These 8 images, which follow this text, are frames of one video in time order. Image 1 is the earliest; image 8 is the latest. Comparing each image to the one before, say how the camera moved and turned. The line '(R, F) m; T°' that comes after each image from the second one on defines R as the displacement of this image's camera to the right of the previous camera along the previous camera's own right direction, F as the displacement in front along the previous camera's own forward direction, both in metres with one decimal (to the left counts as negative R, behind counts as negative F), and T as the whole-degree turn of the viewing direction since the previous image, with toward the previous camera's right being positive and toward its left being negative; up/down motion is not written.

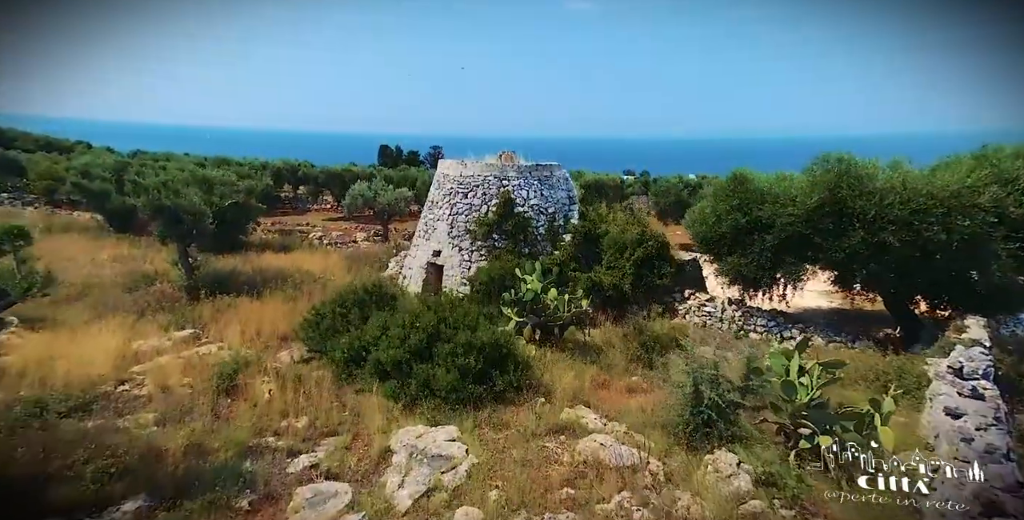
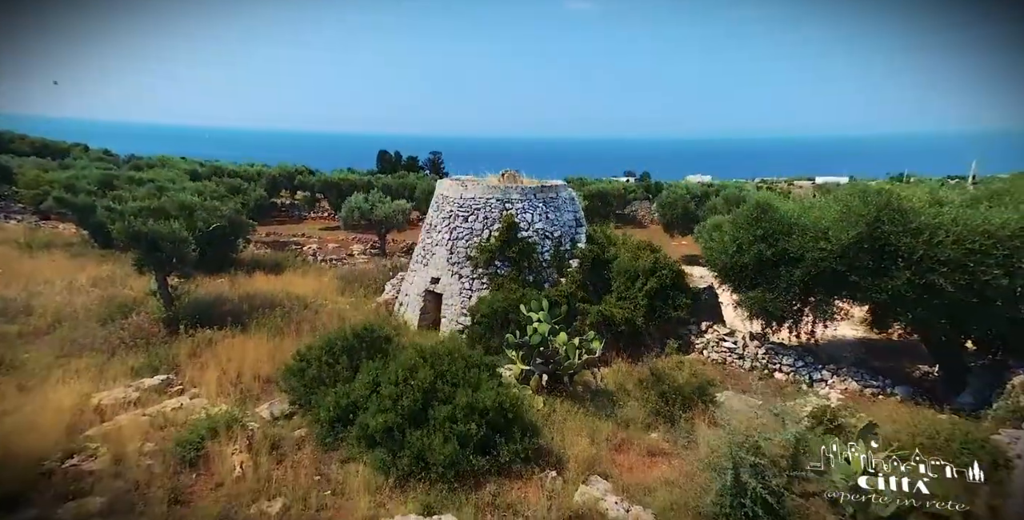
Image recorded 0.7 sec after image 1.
(-0.1, +1.1) m; 0°
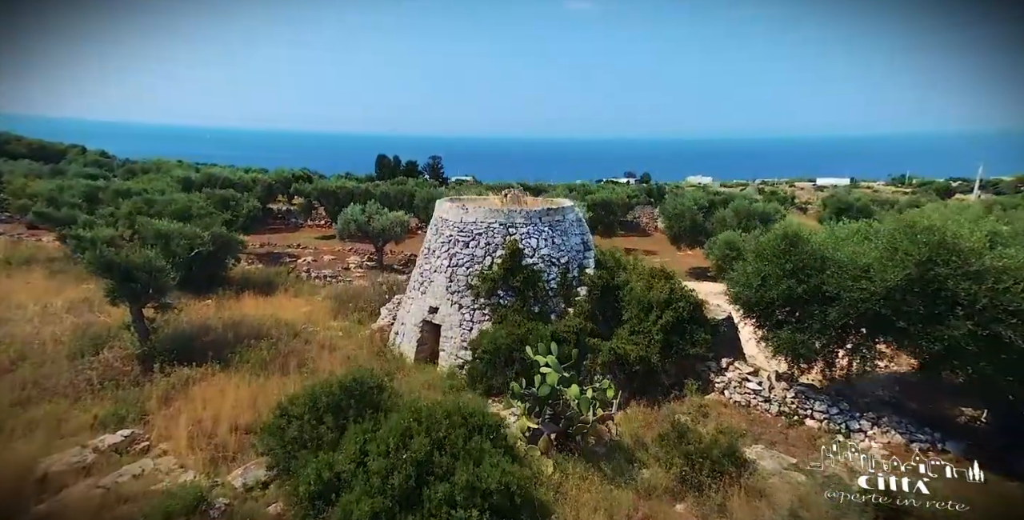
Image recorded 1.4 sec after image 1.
(-0.1, +1.1) m; 0°
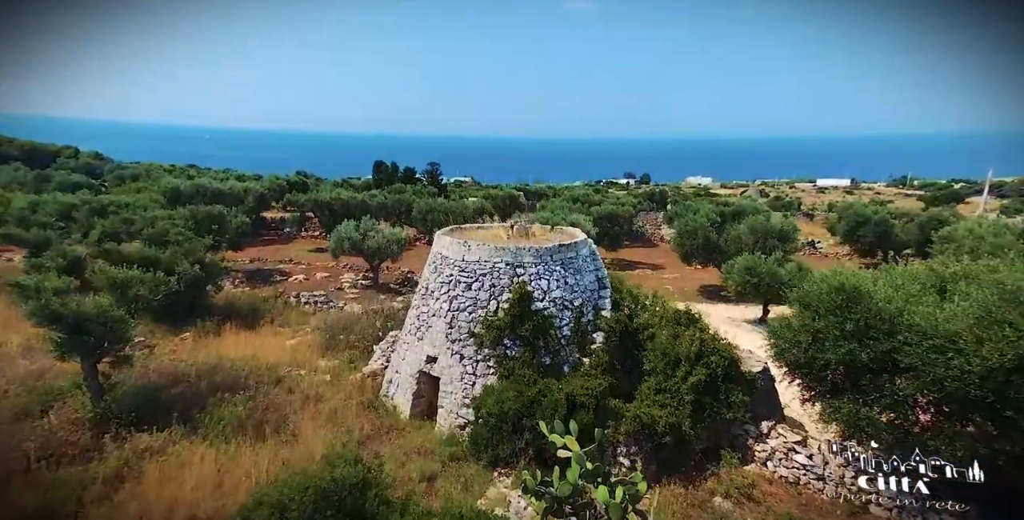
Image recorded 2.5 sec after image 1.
(-0.2, +1.7) m; 0°
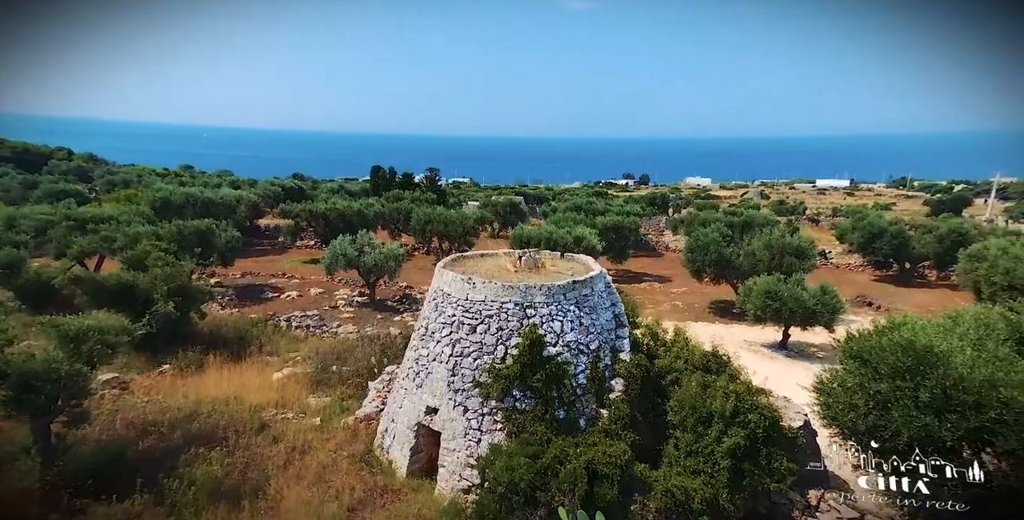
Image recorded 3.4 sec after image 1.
(-0.2, +1.3) m; 0°
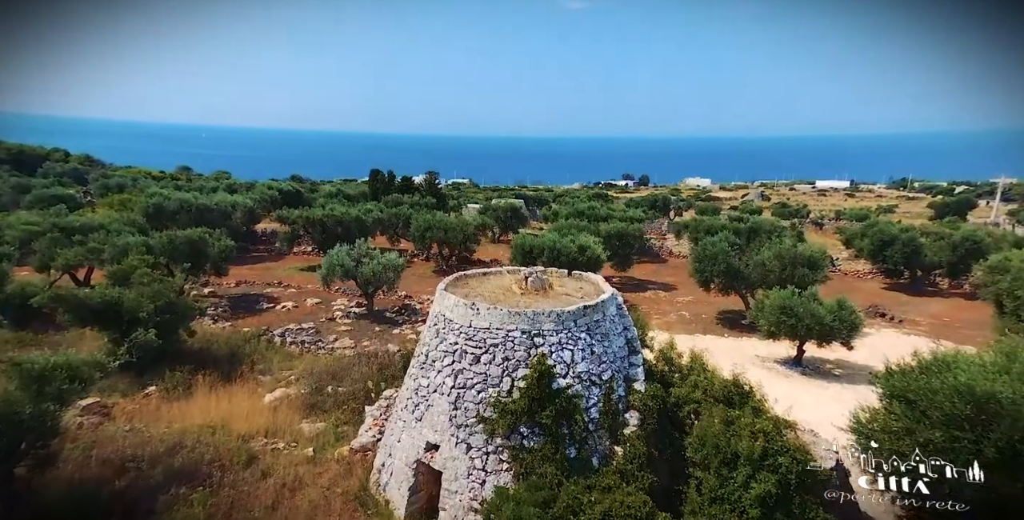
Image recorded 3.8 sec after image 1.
(-0.1, +0.8) m; 0°
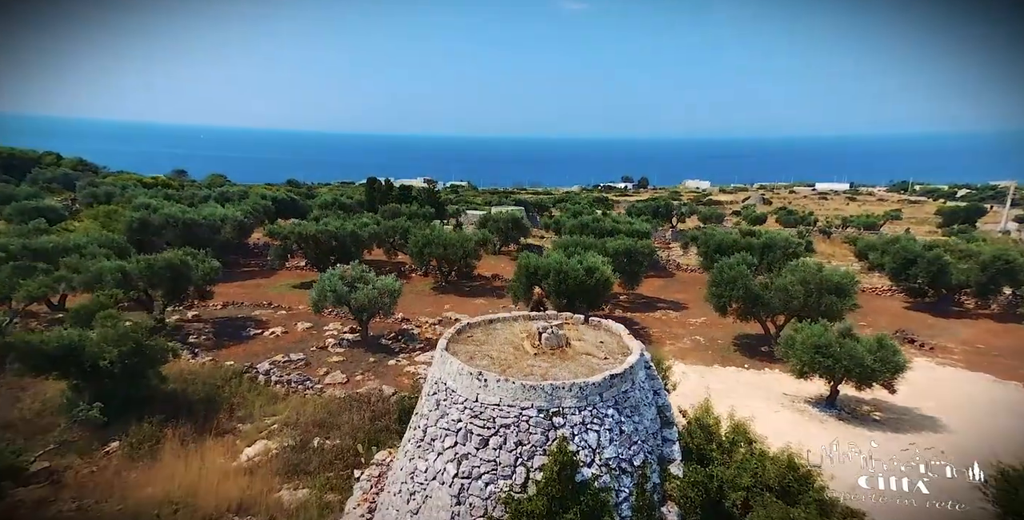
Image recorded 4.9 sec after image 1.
(-0.2, +1.8) m; 0°
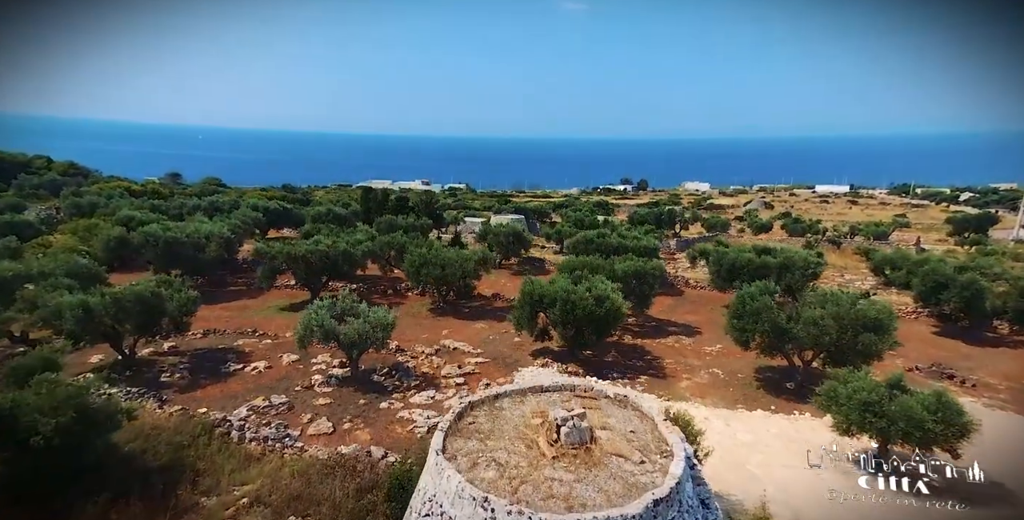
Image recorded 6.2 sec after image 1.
(-0.2, +2.1) m; 0°
